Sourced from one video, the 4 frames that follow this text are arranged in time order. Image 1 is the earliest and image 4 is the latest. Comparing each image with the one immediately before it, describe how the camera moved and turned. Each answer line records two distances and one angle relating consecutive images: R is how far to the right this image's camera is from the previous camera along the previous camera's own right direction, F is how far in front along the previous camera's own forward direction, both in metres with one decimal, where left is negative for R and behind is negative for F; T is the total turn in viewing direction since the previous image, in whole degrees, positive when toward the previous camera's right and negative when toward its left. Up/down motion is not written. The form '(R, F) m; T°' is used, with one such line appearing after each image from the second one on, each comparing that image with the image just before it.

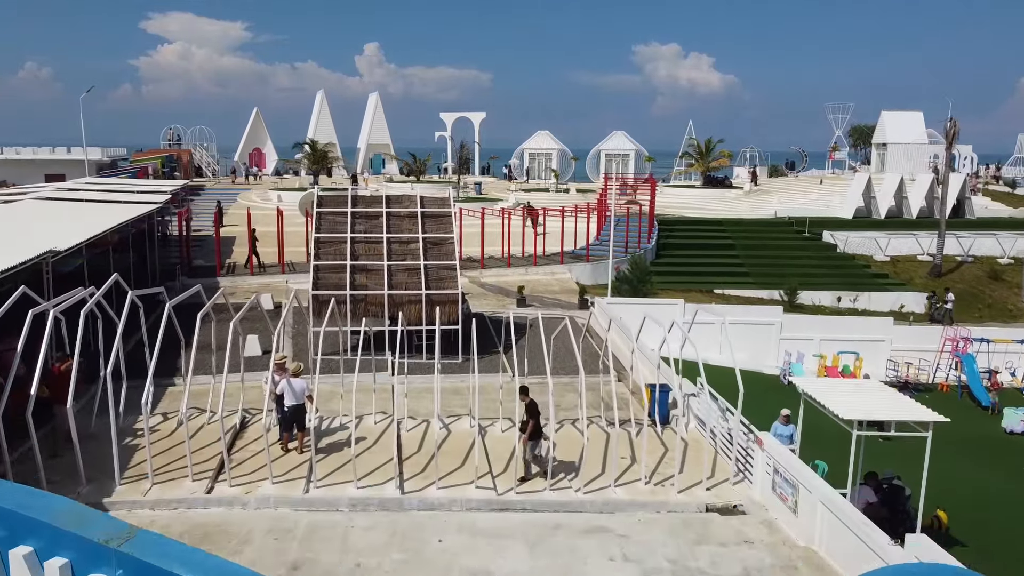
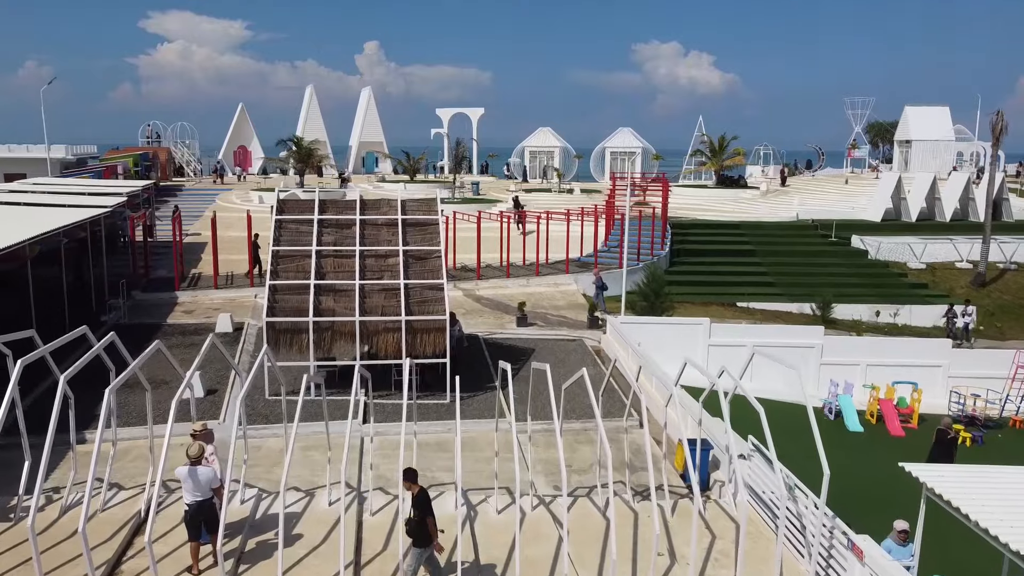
(0.0, +2.5) m; 0°
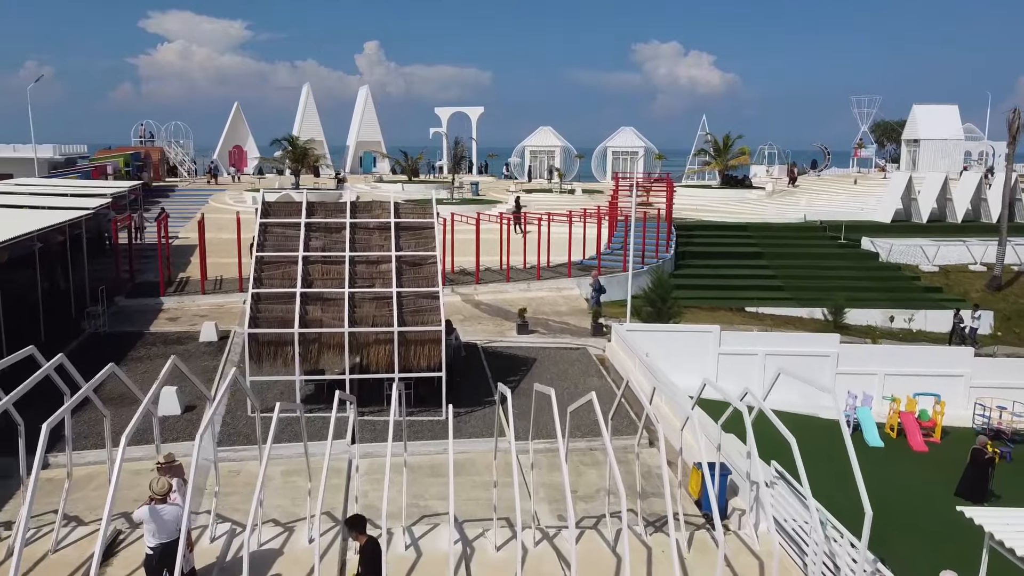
(0.0, +0.8) m; 0°
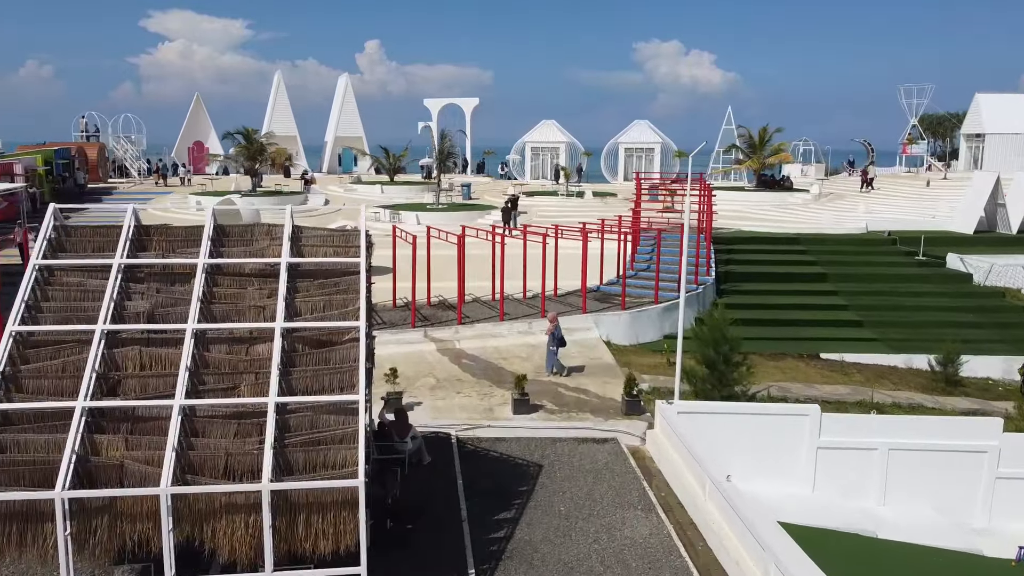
(+0.1, +5.4) m; 0°
